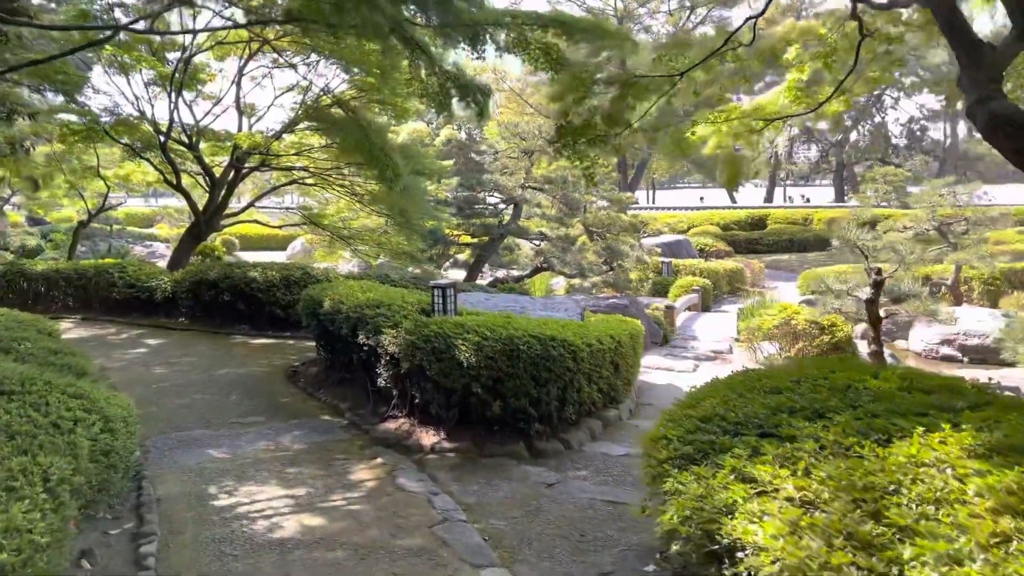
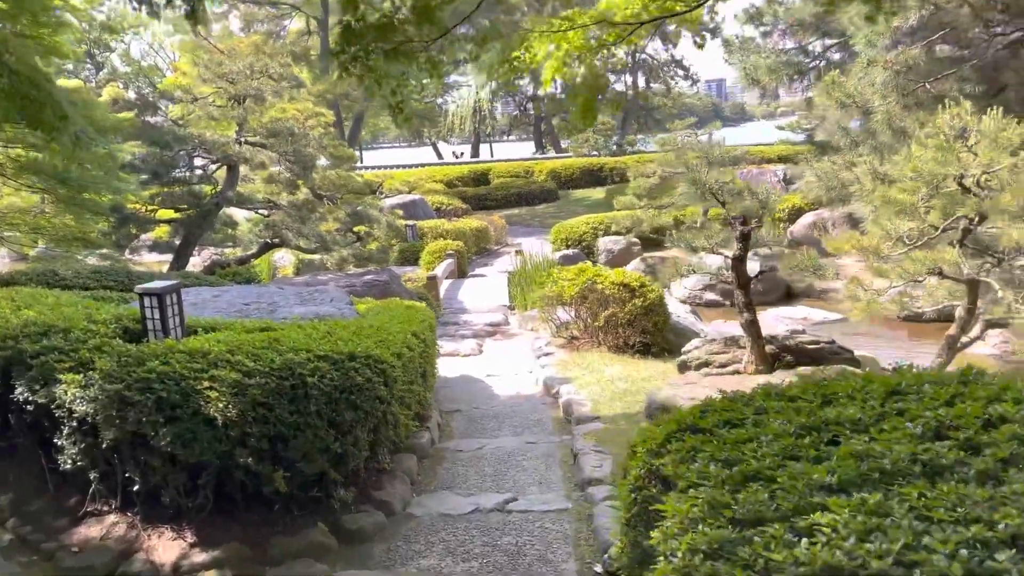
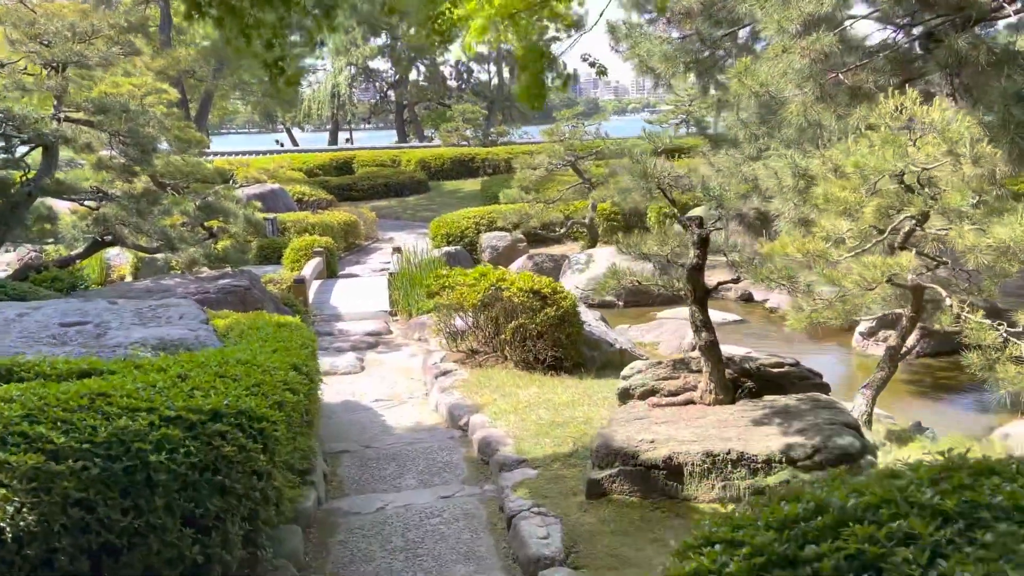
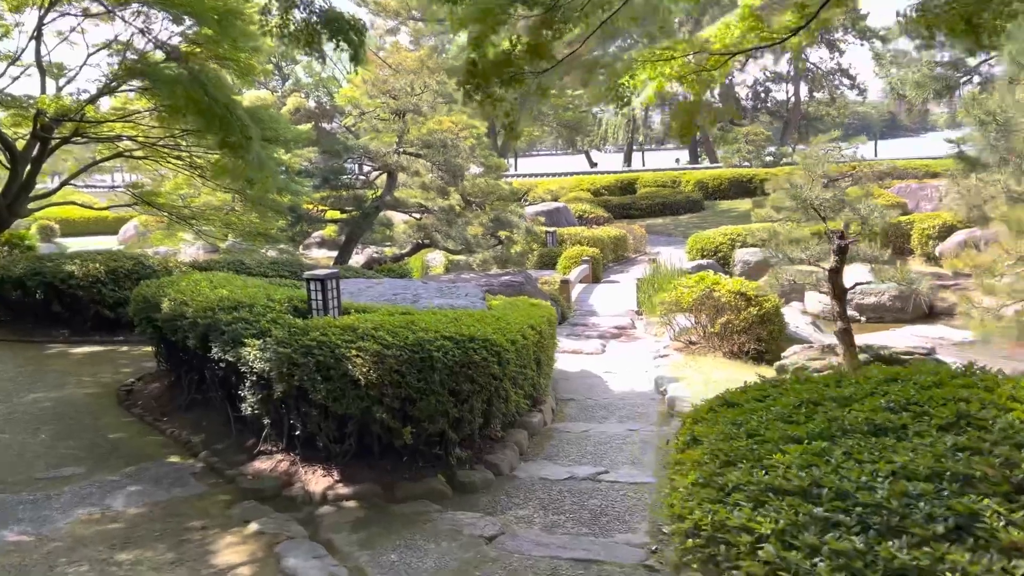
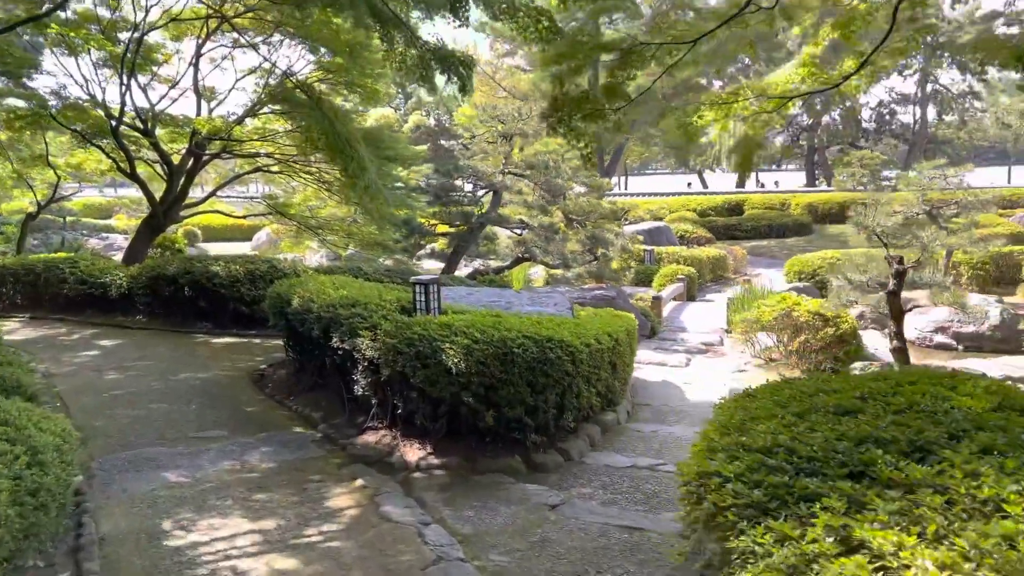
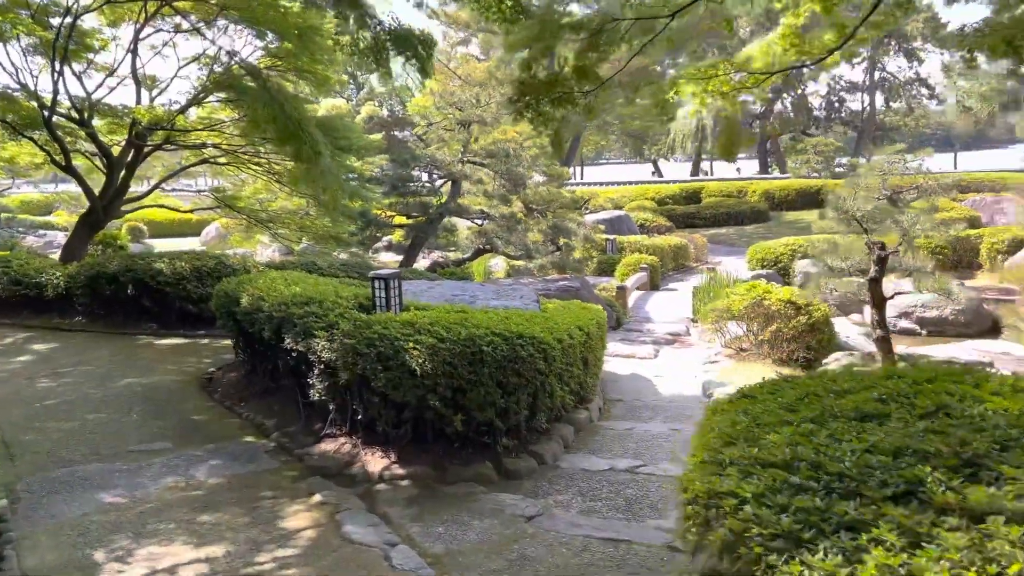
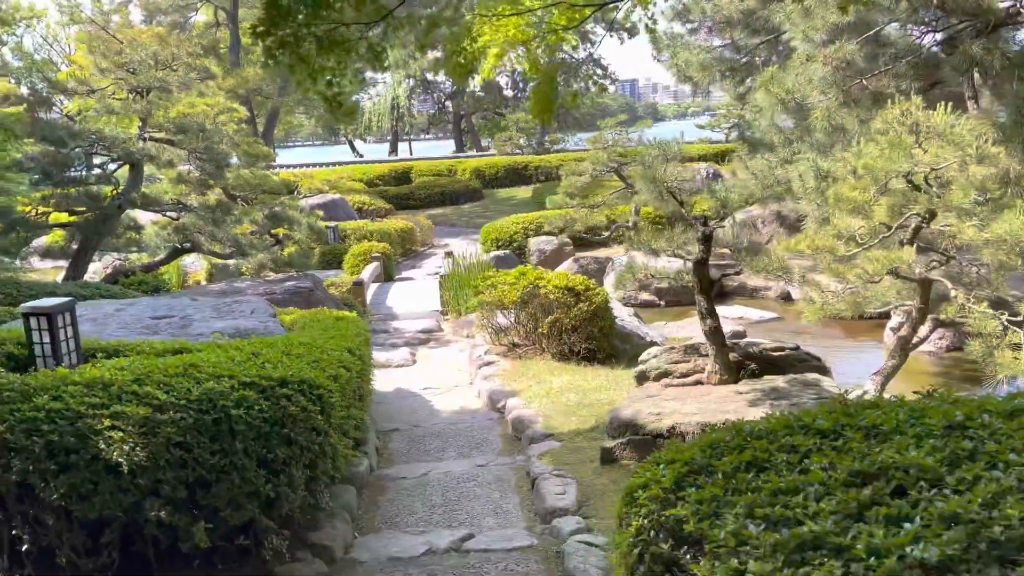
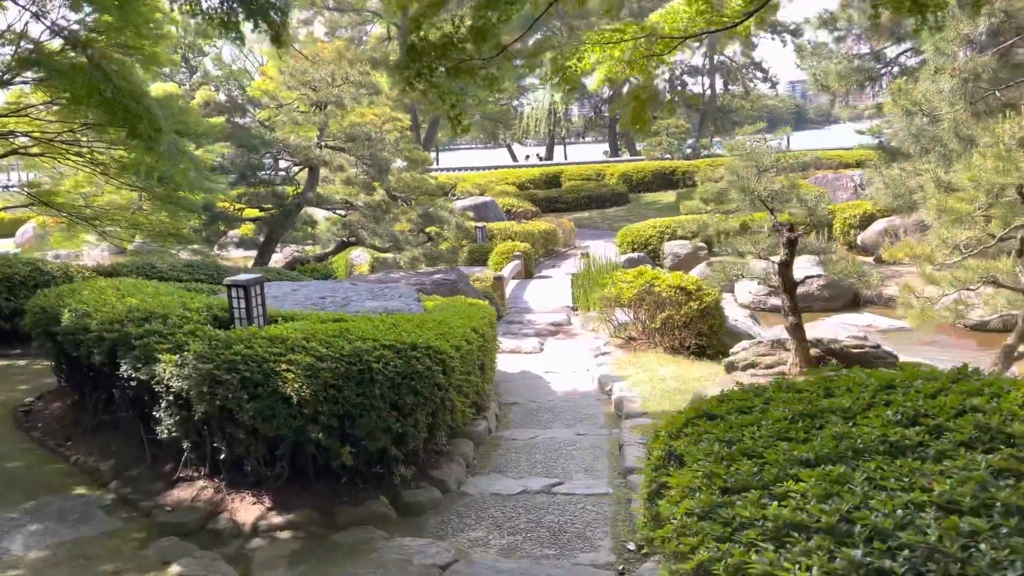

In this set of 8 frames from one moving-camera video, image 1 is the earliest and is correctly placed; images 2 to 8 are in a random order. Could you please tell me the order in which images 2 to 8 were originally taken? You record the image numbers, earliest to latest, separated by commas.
5, 6, 4, 8, 2, 7, 3
